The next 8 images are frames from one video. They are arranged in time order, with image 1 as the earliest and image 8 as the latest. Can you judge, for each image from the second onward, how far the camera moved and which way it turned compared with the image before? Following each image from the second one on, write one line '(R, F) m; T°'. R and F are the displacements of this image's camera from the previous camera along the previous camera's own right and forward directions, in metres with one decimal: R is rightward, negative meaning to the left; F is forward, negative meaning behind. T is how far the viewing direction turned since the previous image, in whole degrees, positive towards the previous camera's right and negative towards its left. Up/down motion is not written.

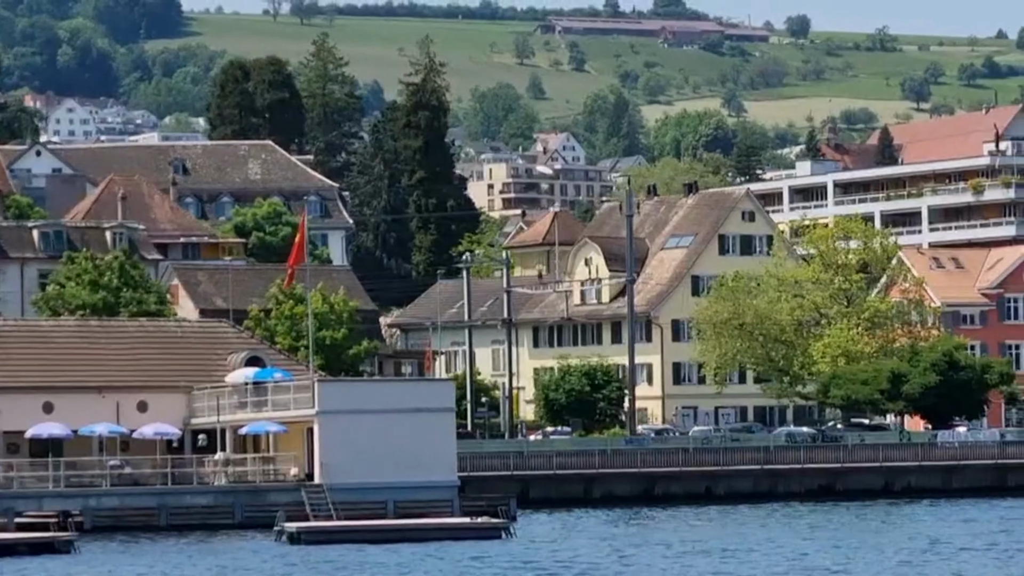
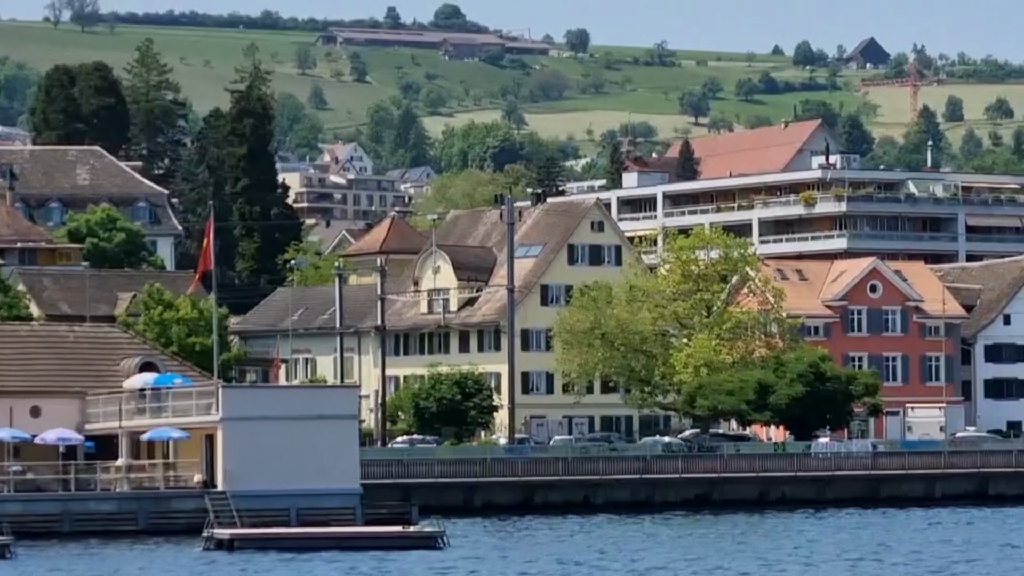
(-4.7, +0.4) m; +4°
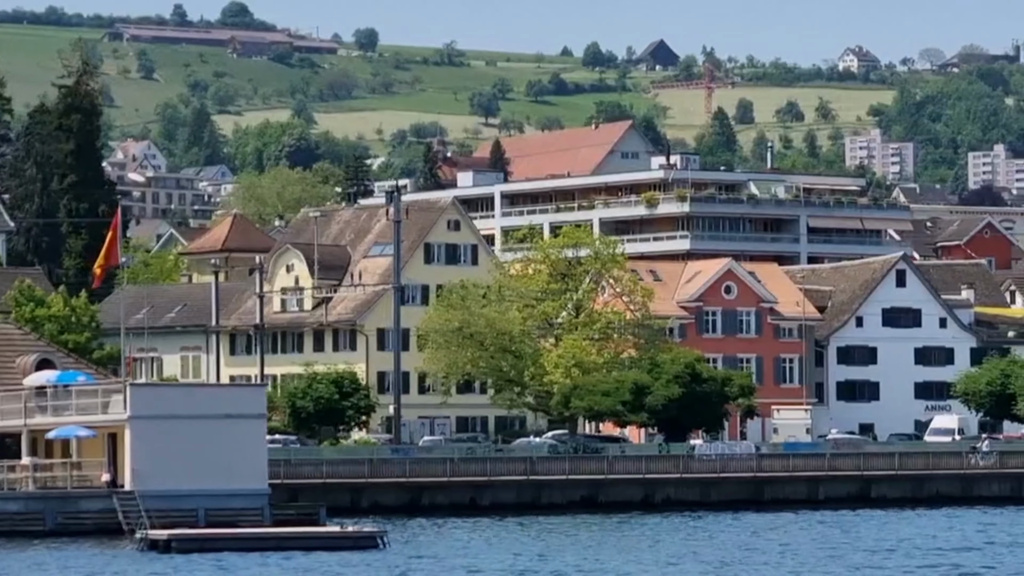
(-4.5, +1.3) m; +4°
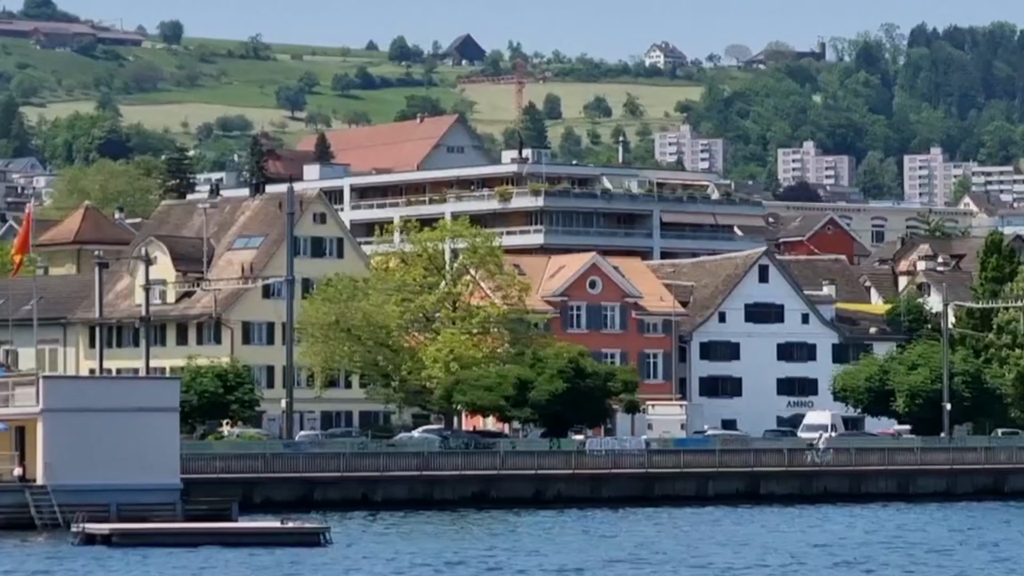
(-4.0, +1.2) m; +4°
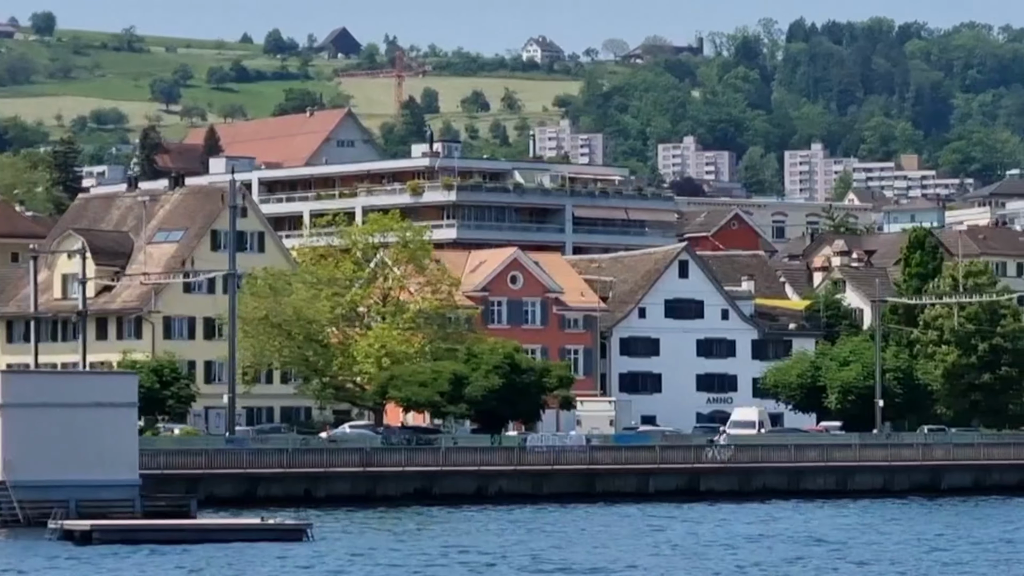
(-3.0, +0.9) m; +2°
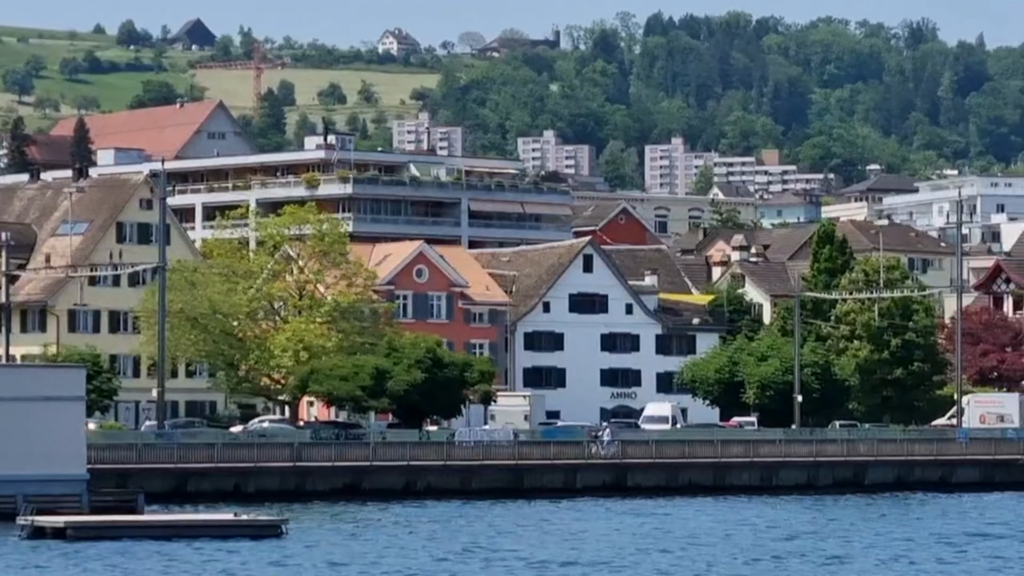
(-3.4, +0.9) m; +3°
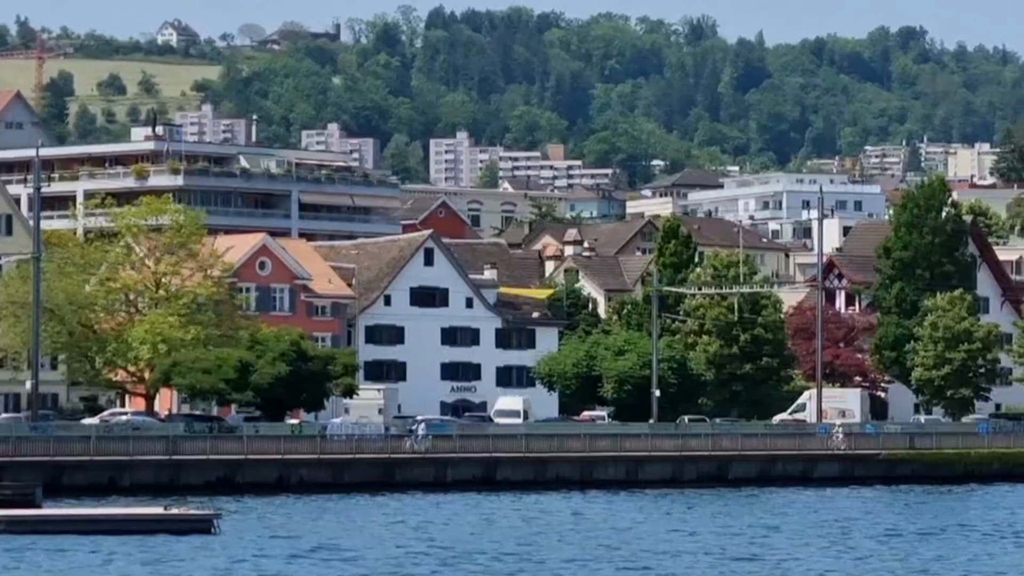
(-4.3, +0.6) m; +4°
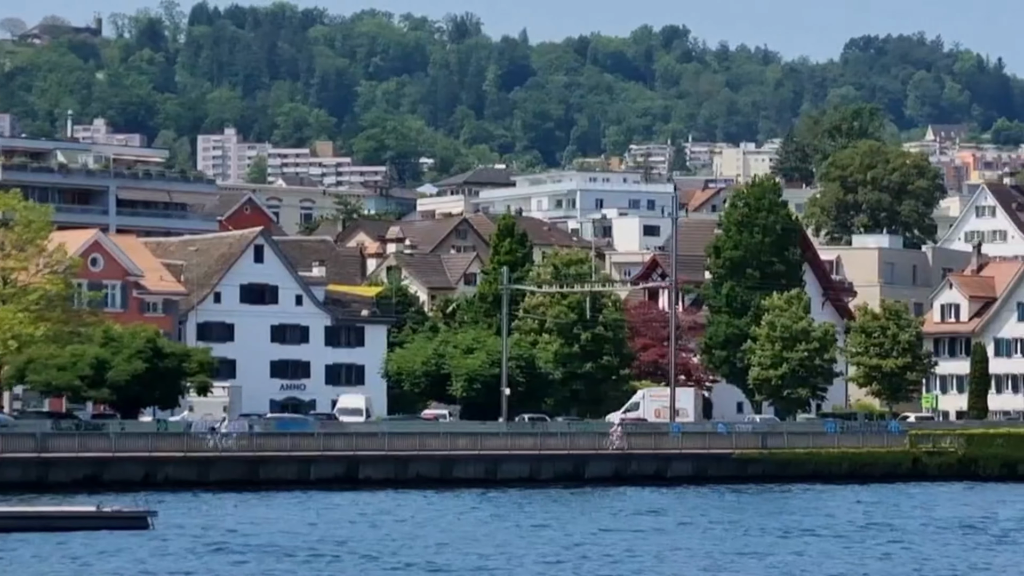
(-4.8, +0.8) m; +4°
